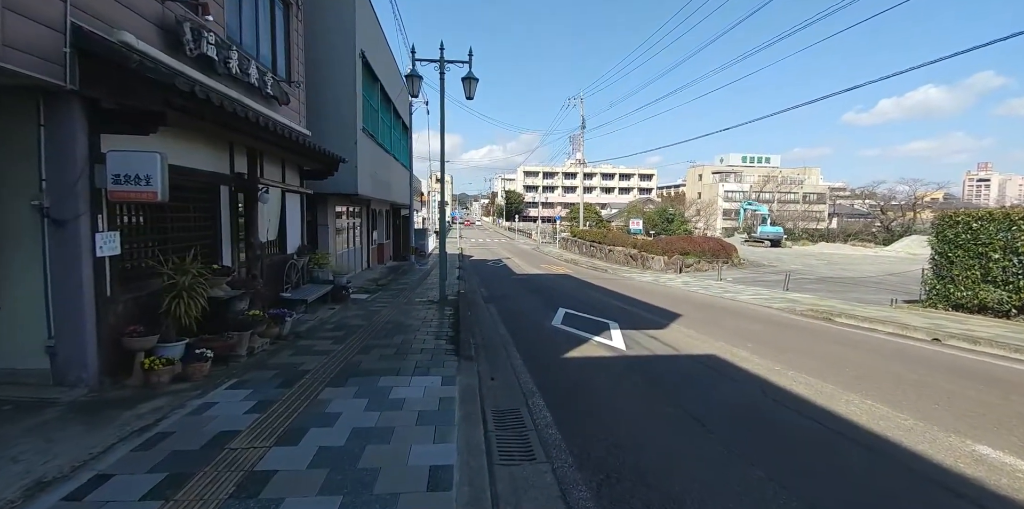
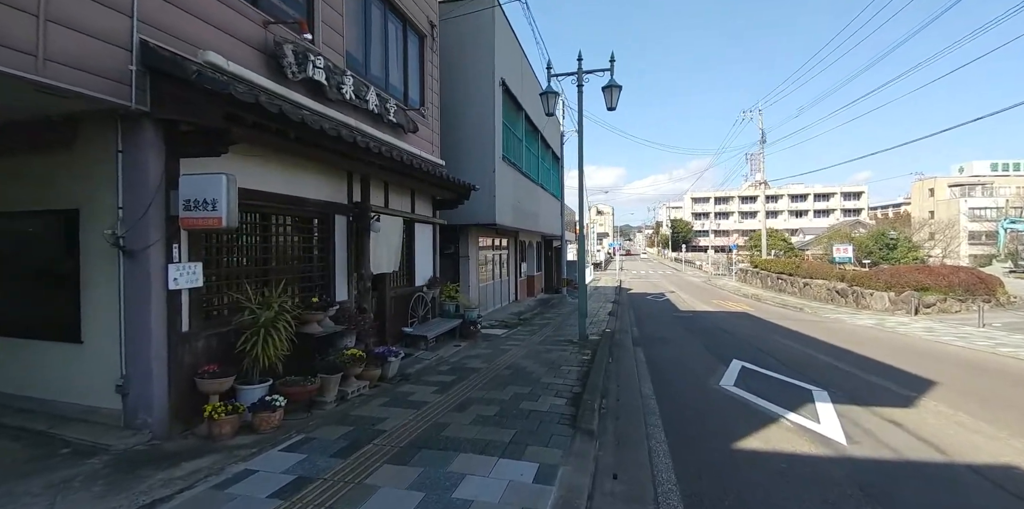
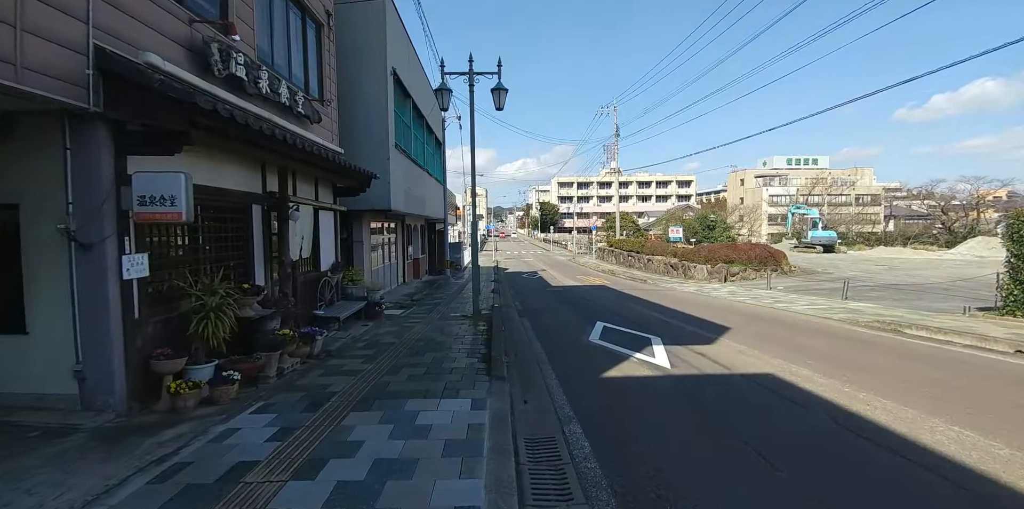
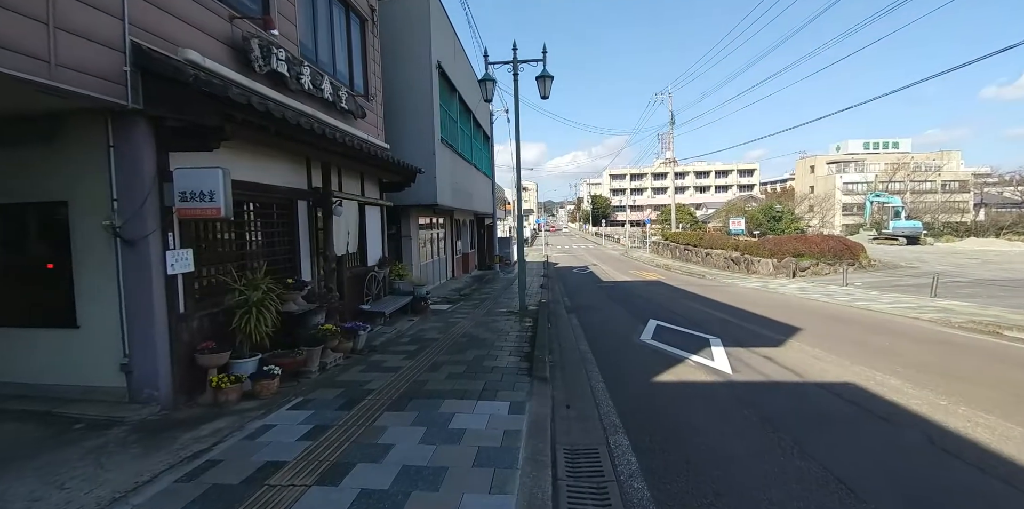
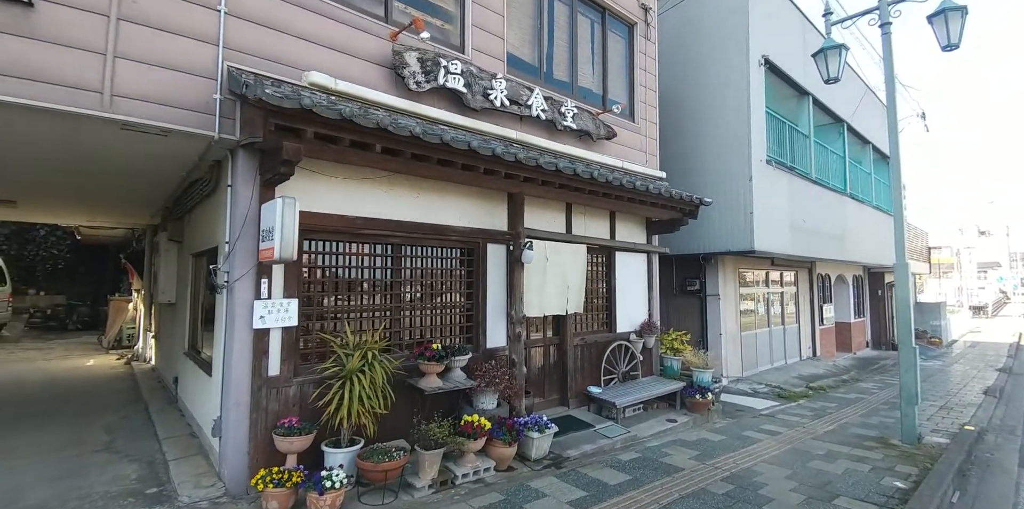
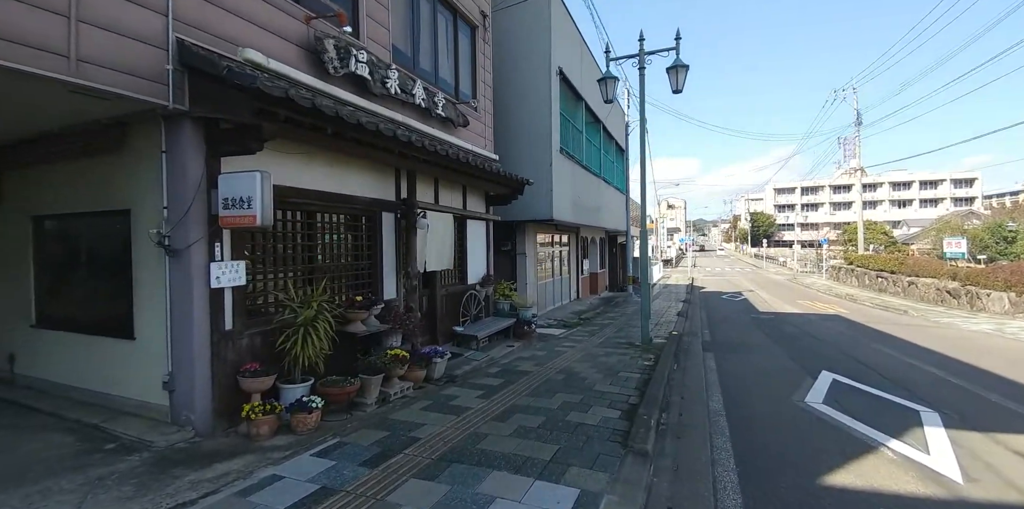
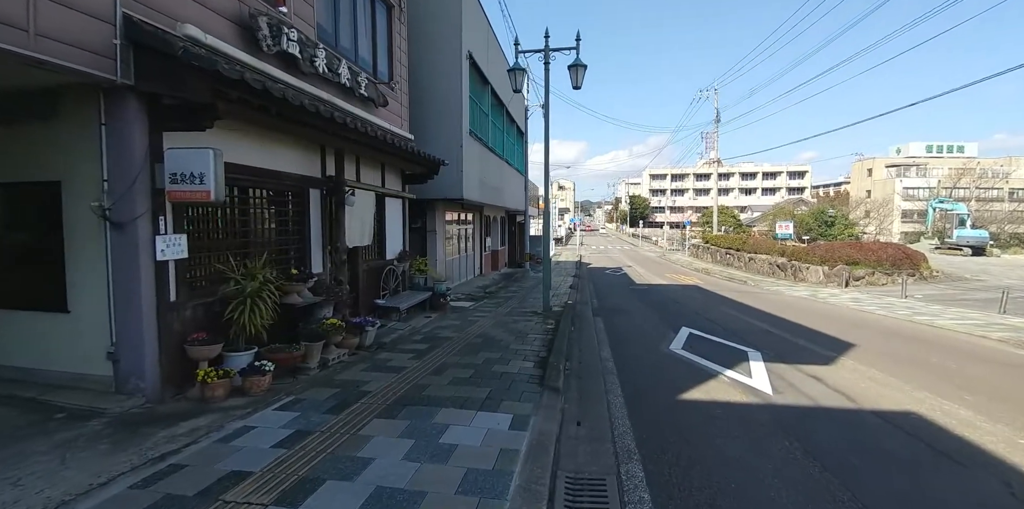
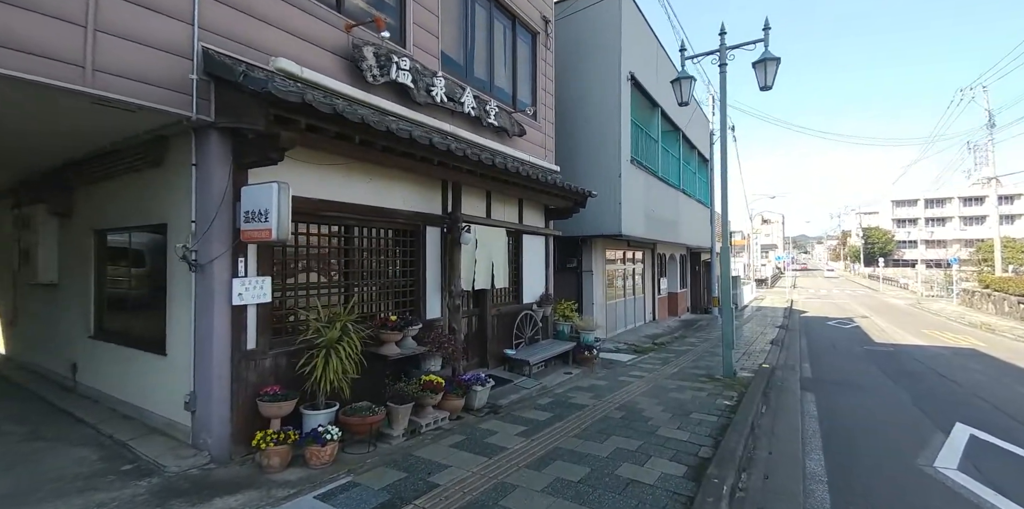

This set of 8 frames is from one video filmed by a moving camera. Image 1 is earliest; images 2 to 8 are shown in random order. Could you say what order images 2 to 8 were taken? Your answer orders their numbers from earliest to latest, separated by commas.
3, 4, 7, 2, 6, 8, 5
